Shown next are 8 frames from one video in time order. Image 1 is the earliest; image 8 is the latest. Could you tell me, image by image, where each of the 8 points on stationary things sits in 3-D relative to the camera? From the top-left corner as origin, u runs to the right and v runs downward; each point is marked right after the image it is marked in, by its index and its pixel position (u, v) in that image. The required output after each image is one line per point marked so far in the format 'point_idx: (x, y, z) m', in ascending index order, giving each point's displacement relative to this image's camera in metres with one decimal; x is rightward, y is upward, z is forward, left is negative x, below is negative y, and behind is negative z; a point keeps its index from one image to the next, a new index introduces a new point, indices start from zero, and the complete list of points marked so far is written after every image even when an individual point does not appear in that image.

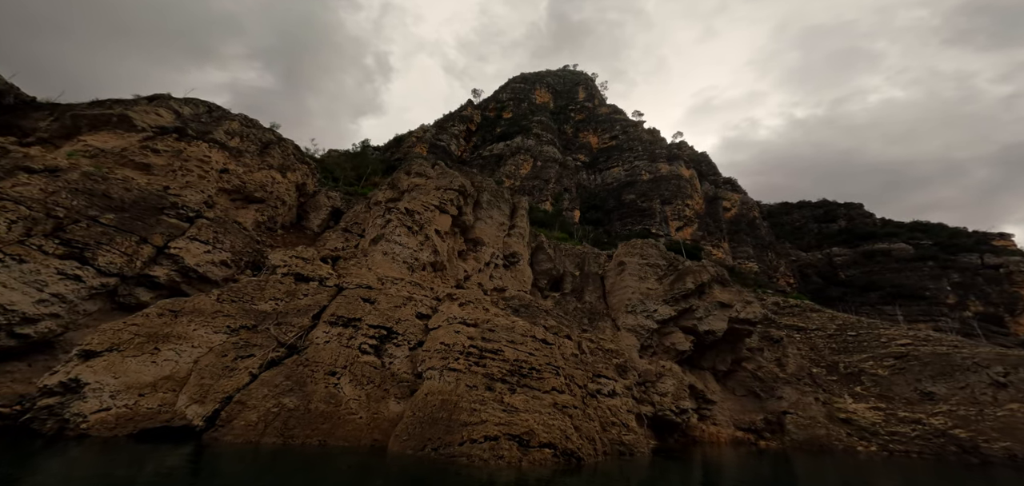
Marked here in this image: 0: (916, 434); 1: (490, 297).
0: (+19.7, -9.9, +20.7) m
1: (-0.7, -2.0, +15.2) m
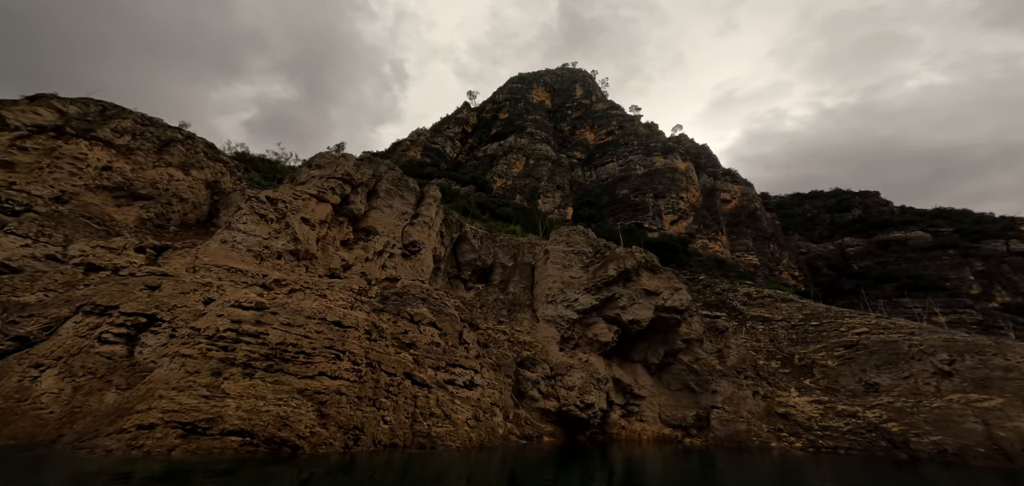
0: (+15.3, -8.9, +19.0) m
1: (-5.4, -1.5, +14.3) m
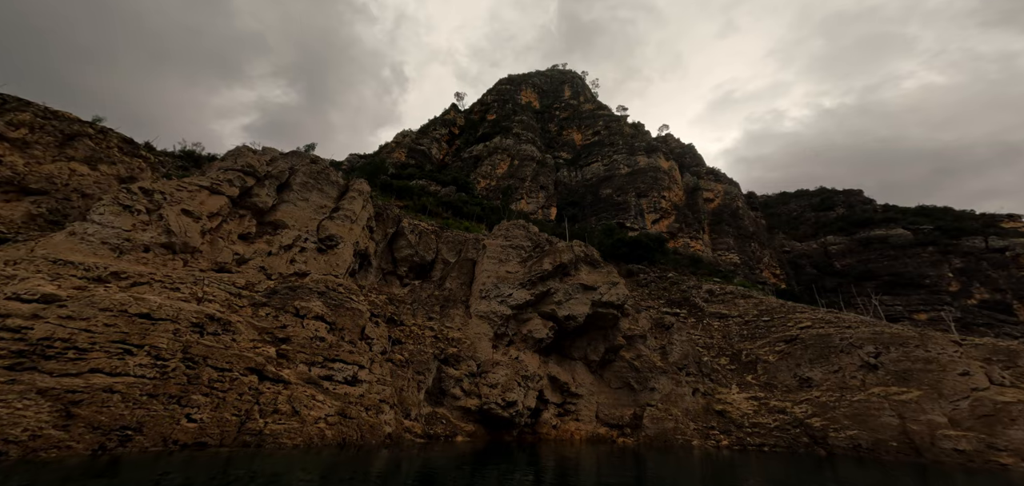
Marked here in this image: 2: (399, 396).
0: (+11.9, -8.5, +18.5) m
1: (-8.9, -1.3, +13.7) m
2: (-3.8, -5.1, +13.3) m
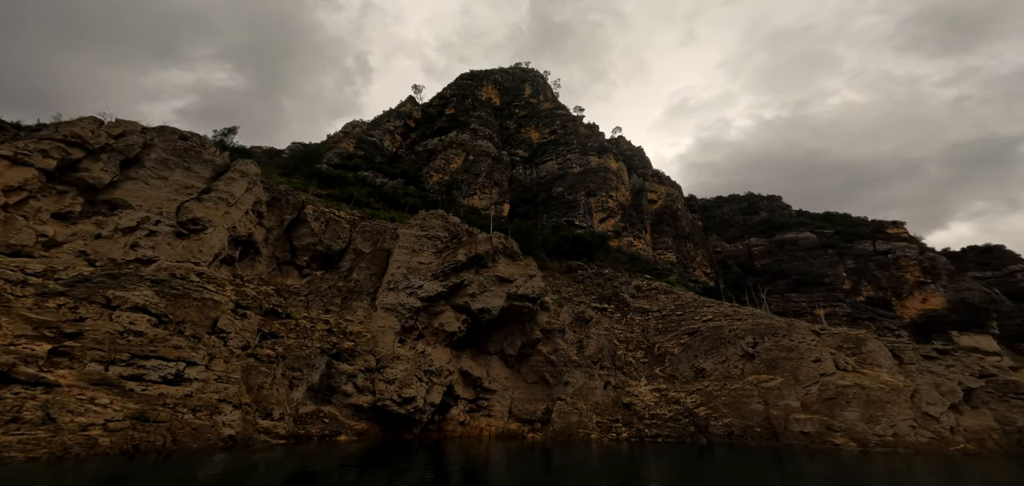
0: (+7.4, -8.3, +19.0) m
1: (-12.7, -0.7, +12.2) m
2: (-7.6, -4.7, +12.3) m
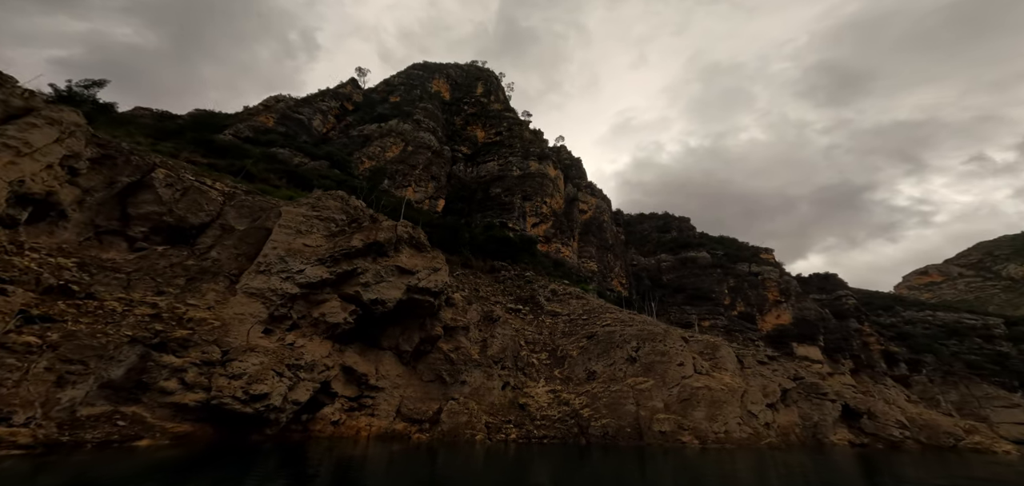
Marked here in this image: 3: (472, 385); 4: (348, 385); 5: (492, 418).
0: (+2.3, -8.5, +19.5) m
1: (-15.8, +0.6, +9.7) m
2: (-11.2, -3.7, +10.7) m
3: (-2.2, -7.0, +19.9) m
4: (-7.2, -6.2, +17.5) m
5: (-0.9, -8.3, +19.1) m
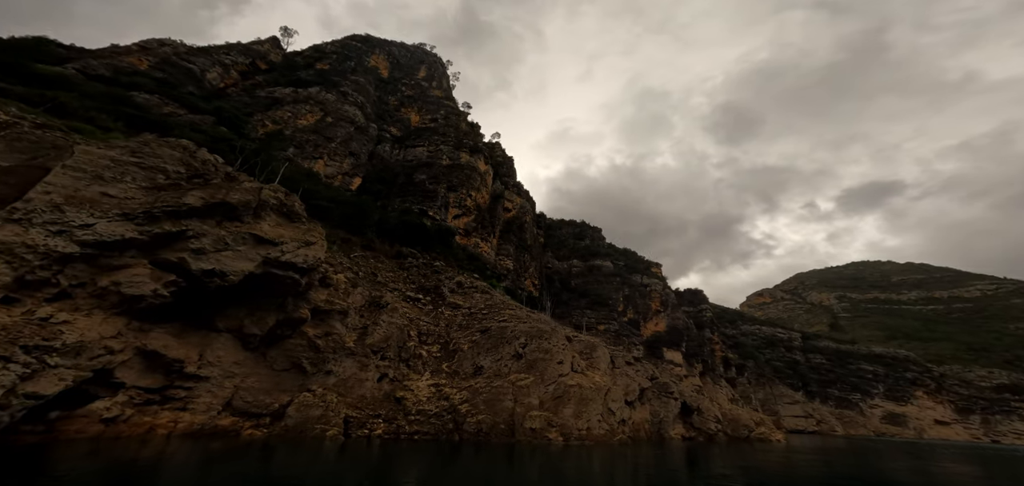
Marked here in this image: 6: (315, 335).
0: (-3.5, -7.8, +18.4) m
1: (-18.6, +2.6, +5.4) m
2: (-14.6, -2.1, +7.2) m
3: (-7.8, -5.9, +17.9) m
4: (-12.1, -4.7, +14.6) m
5: (-6.5, -7.4, +17.4) m
6: (-9.0, -4.2, +18.3) m
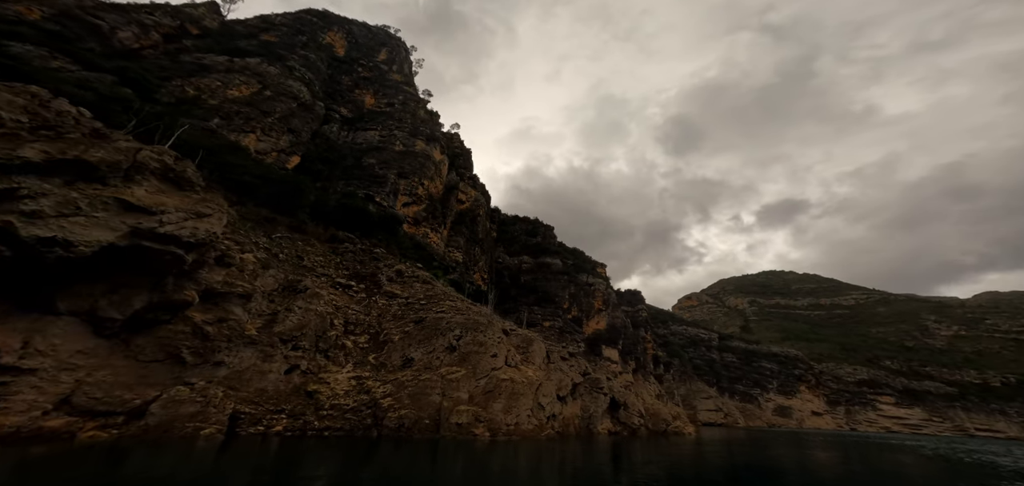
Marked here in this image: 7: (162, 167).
0: (-6.7, -7.0, +16.9) m
1: (-19.8, +3.7, +2.1) m
2: (-16.2, -1.1, +4.4) m
3: (-10.8, -4.9, +15.9) m
4: (-14.7, -3.6, +12.1) m
5: (-9.5, -6.4, +15.5) m
6: (-12.0, -3.2, +16.1) m
7: (-13.5, +2.8, +16.5) m
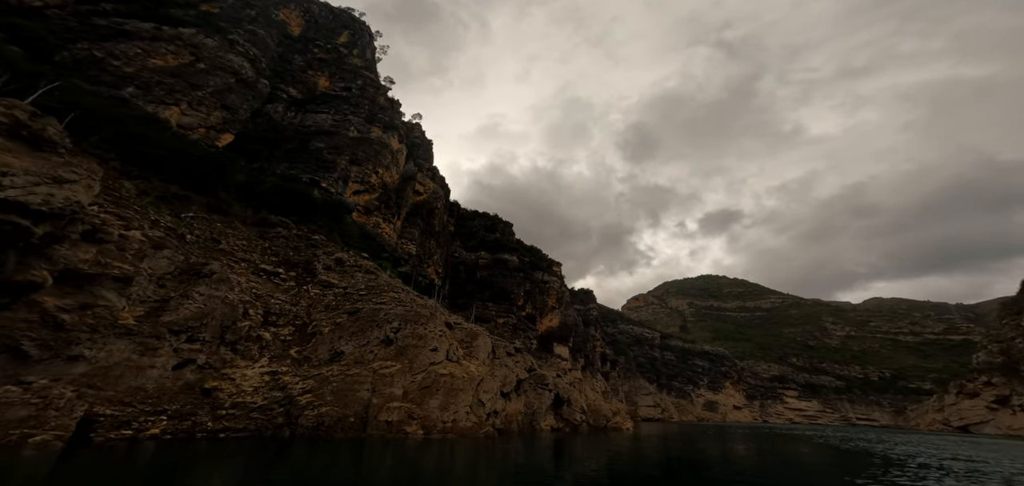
0: (-9.5, -6.2, +15.2) m
1: (-20.6, +4.6, -1.1) m
2: (-17.5, -0.3, +1.6) m
3: (-13.5, -4.1, +13.7) m
4: (-16.9, -2.7, +9.5) m
5: (-12.2, -5.6, +13.5) m
6: (-14.6, -2.3, +13.7) m
7: (-16.0, +3.7, +13.9) m
